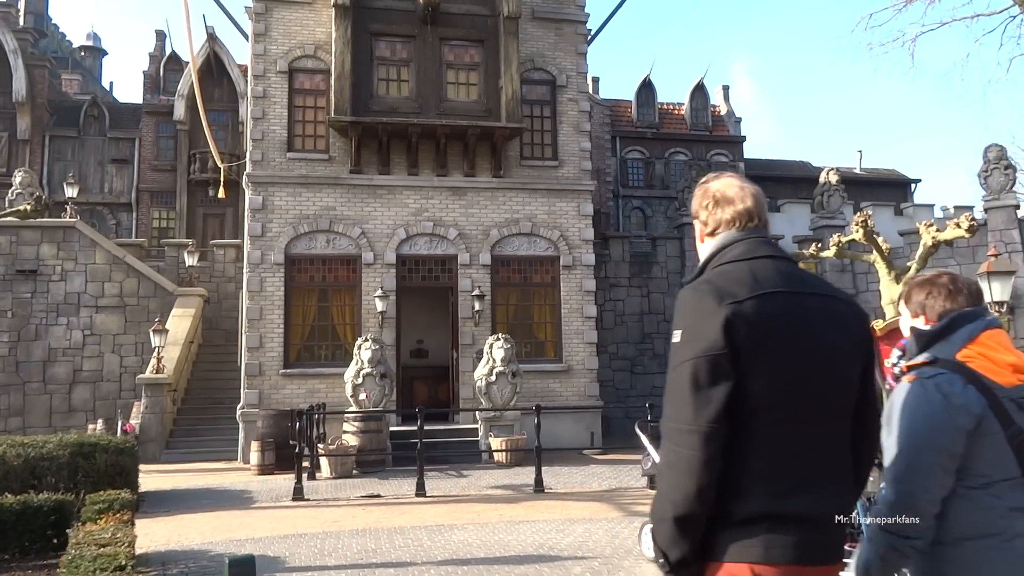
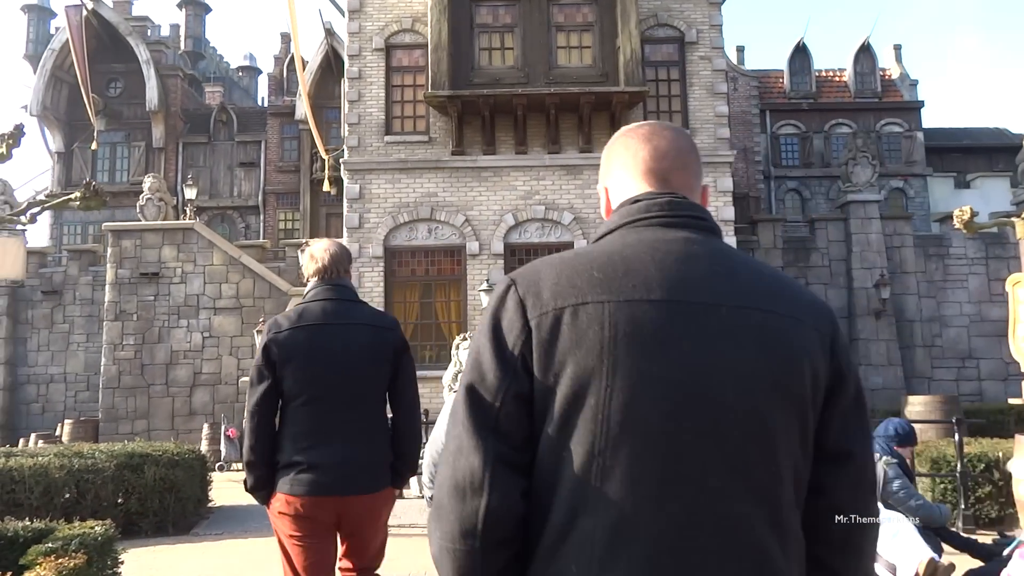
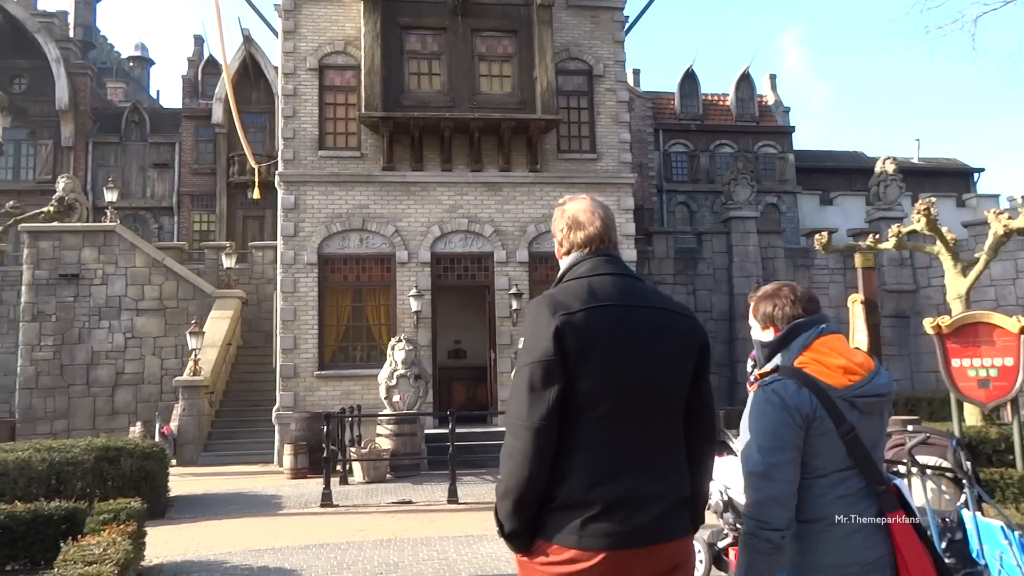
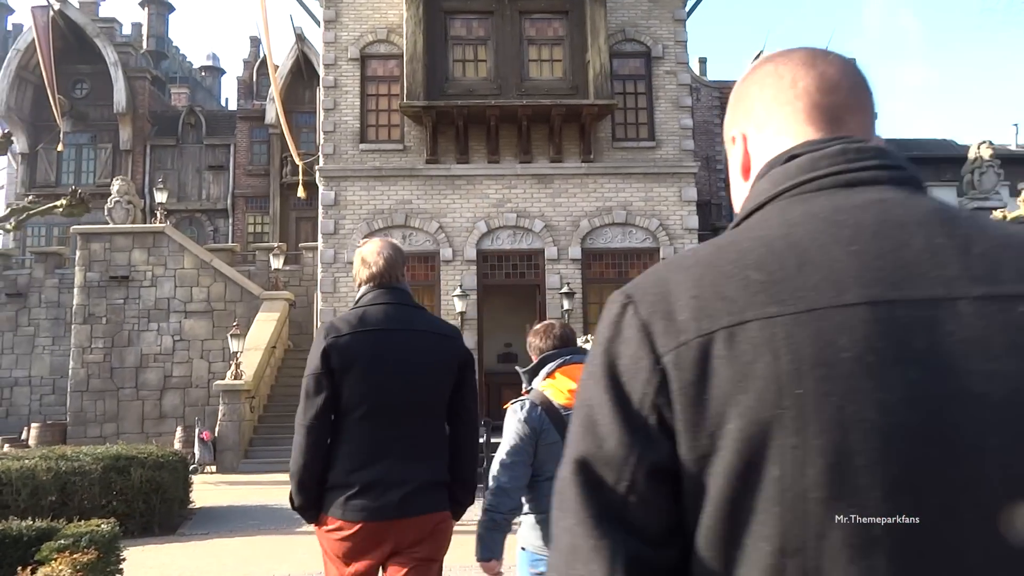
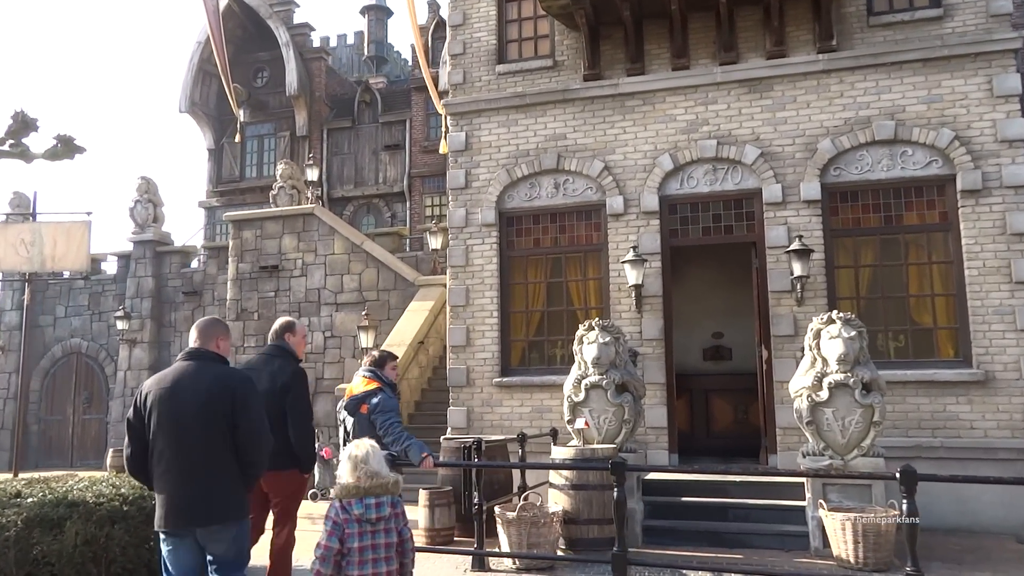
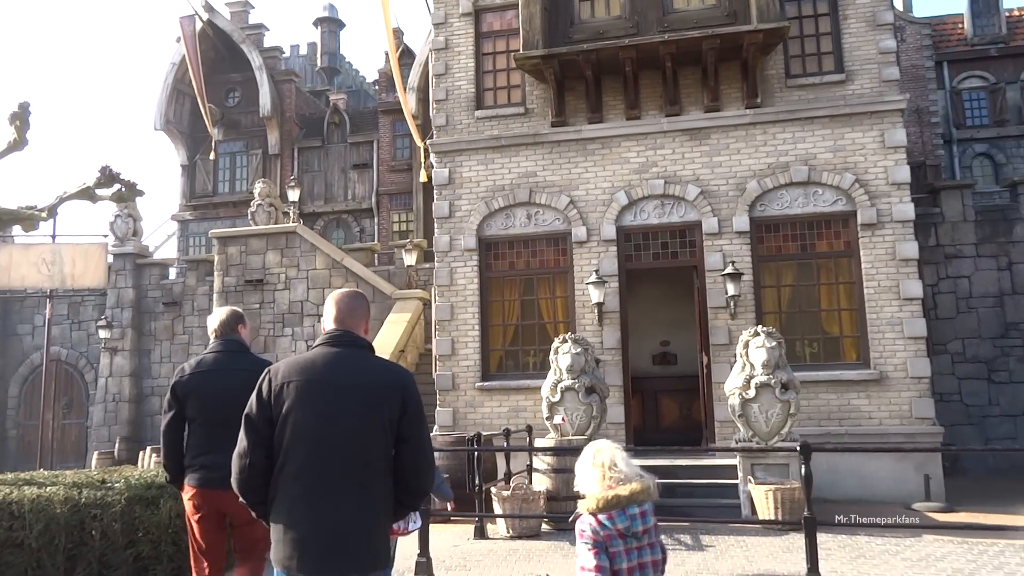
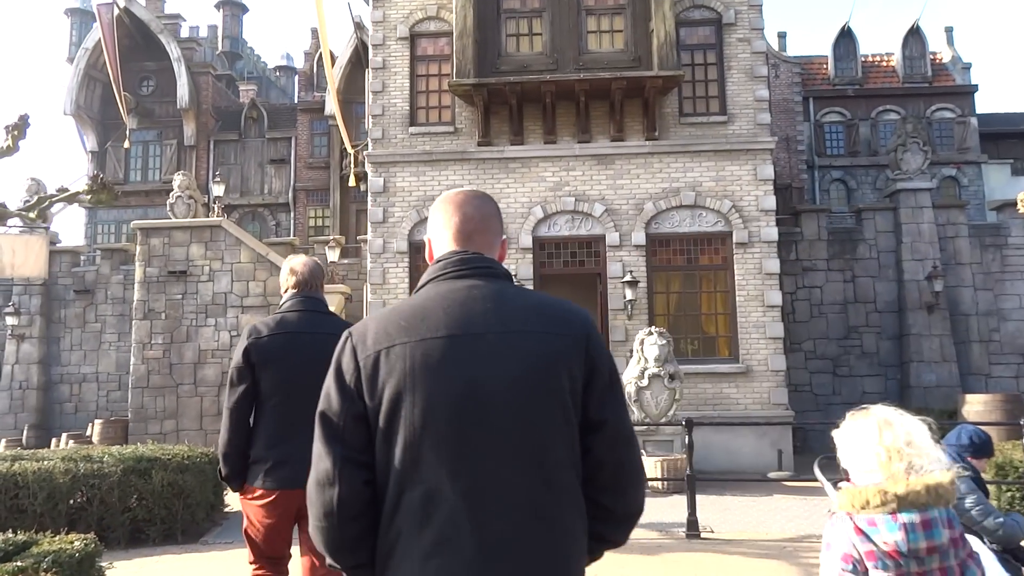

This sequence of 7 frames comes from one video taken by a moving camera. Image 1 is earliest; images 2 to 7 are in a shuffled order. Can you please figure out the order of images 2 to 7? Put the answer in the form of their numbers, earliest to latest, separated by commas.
3, 4, 2, 7, 6, 5
